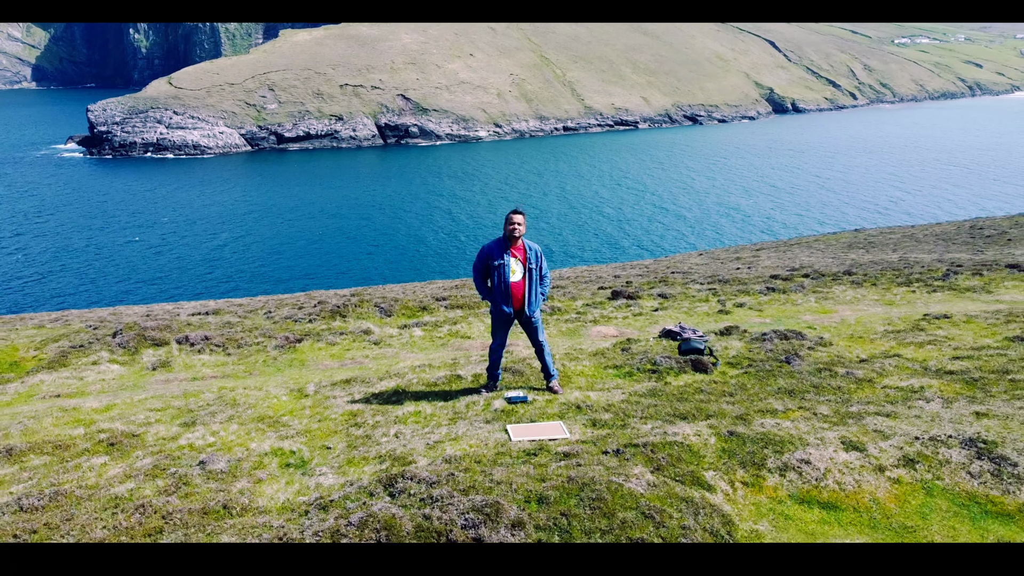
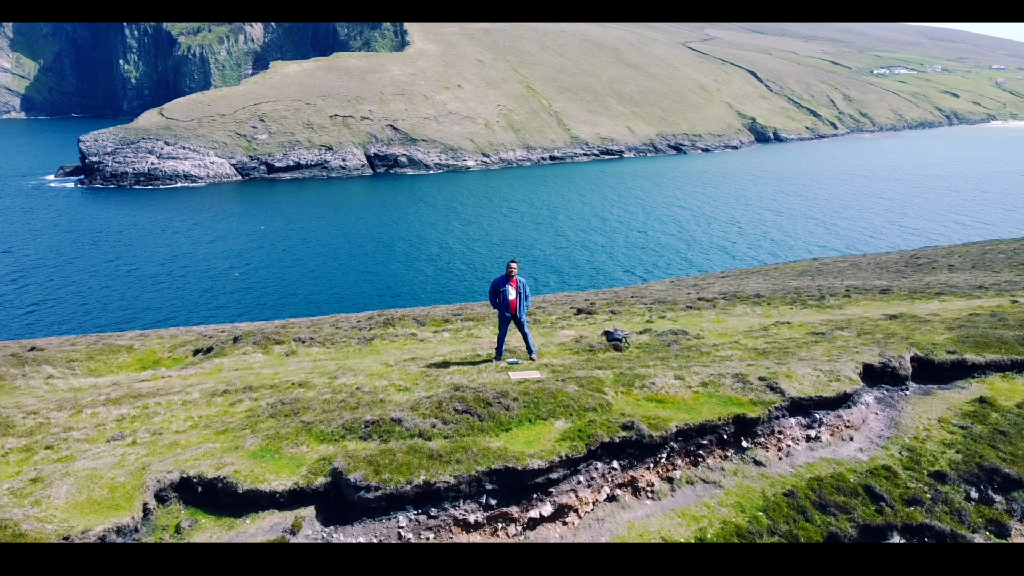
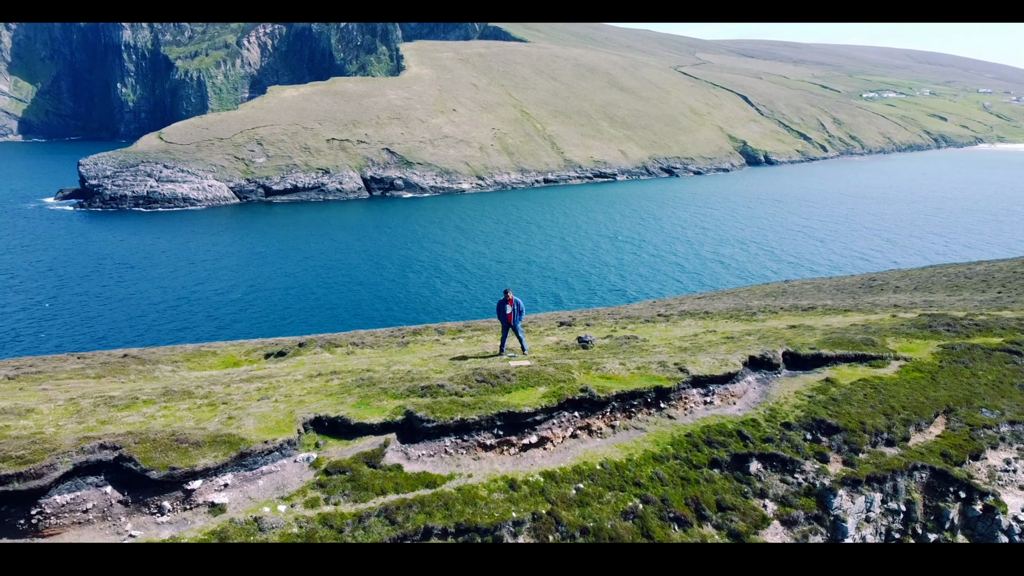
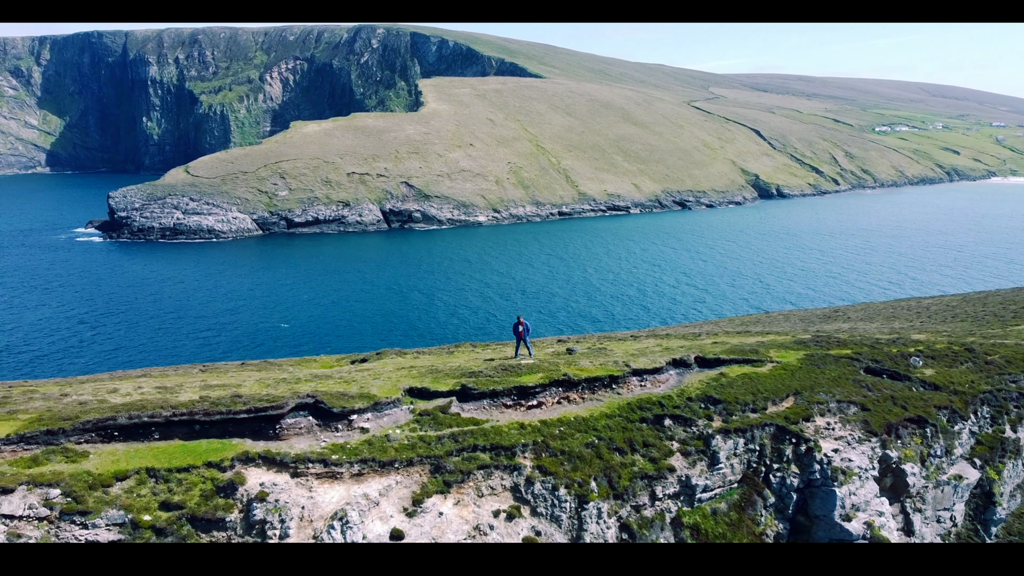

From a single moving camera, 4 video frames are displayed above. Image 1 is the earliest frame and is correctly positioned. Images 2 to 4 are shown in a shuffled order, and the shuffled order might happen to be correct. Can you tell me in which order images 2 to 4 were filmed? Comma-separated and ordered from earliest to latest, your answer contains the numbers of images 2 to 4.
2, 3, 4
